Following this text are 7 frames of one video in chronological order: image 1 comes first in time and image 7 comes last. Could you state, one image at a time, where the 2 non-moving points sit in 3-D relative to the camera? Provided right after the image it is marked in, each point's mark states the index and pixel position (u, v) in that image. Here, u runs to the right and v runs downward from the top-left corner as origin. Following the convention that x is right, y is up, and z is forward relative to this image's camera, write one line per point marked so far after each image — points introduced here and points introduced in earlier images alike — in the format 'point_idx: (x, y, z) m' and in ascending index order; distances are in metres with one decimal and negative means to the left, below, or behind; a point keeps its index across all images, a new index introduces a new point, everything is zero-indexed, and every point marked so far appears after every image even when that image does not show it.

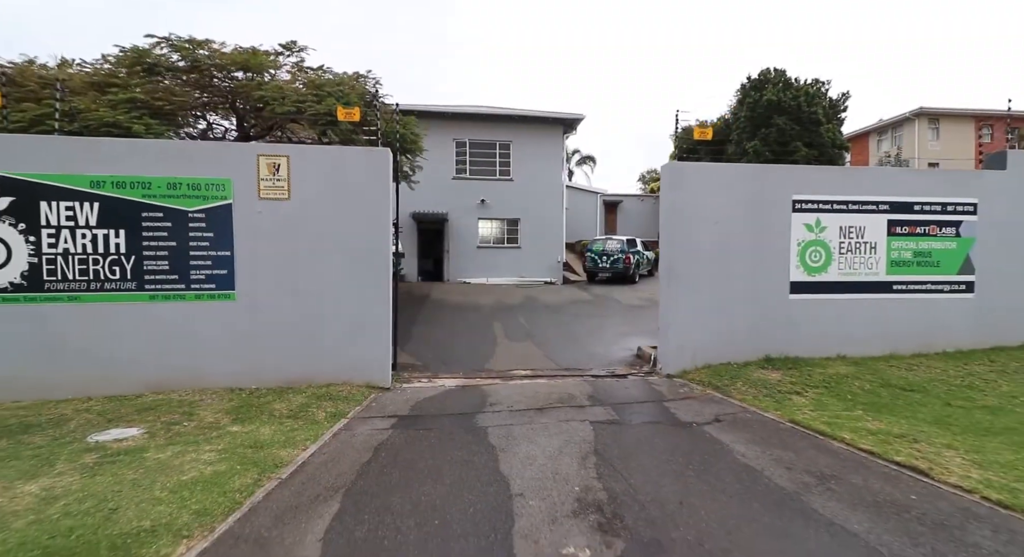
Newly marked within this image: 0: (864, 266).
0: (+5.0, +0.2, +6.5) m
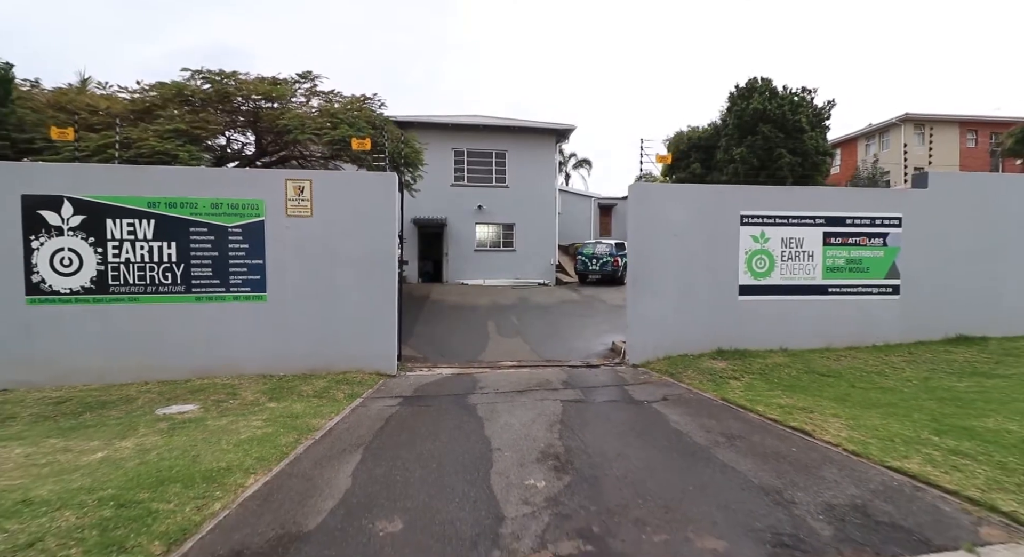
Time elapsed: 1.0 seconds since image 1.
0: (+4.8, +0.1, +7.6) m
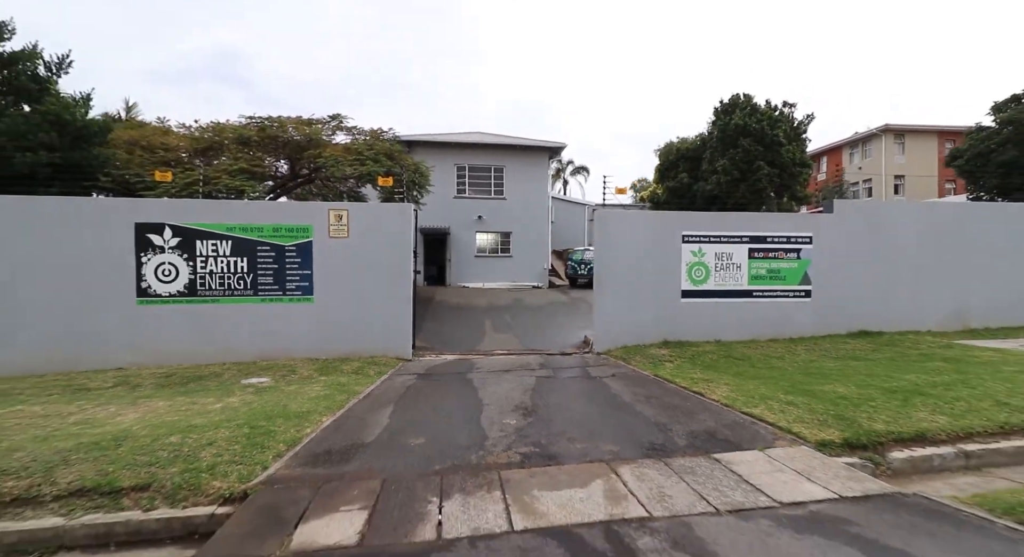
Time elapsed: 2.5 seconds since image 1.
0: (+4.6, 0.0, +9.5) m
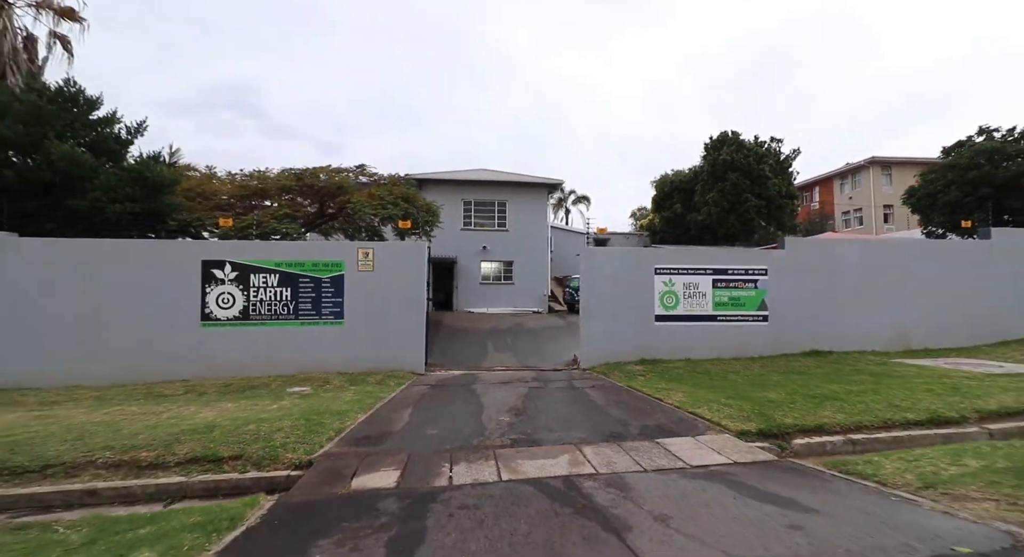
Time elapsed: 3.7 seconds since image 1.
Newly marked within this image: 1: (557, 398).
0: (+4.5, -0.7, +11.1) m
1: (+0.8, -2.2, +8.5) m
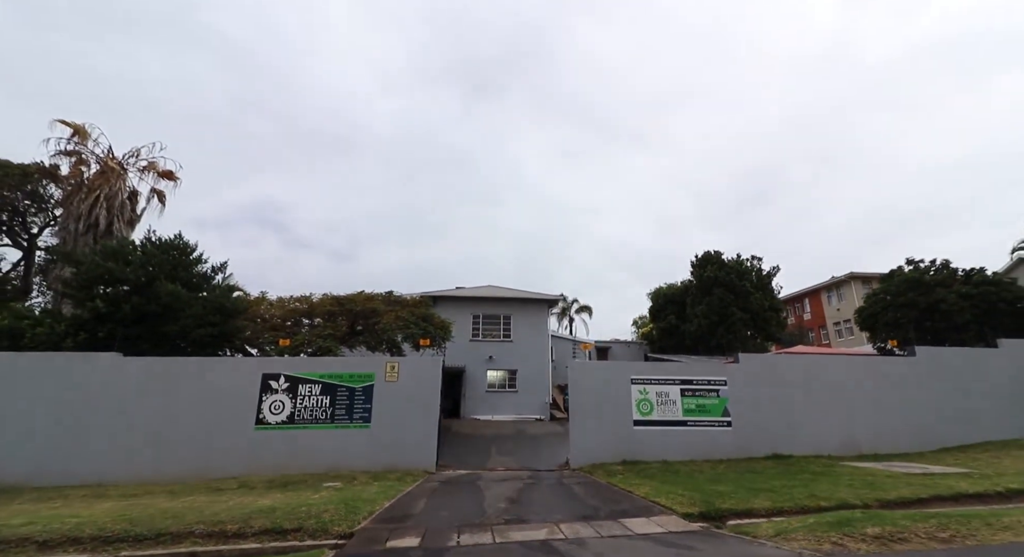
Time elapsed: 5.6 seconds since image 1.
0: (+4.5, -3.8, +13.0) m
1: (+0.8, -4.7, +10.2) m
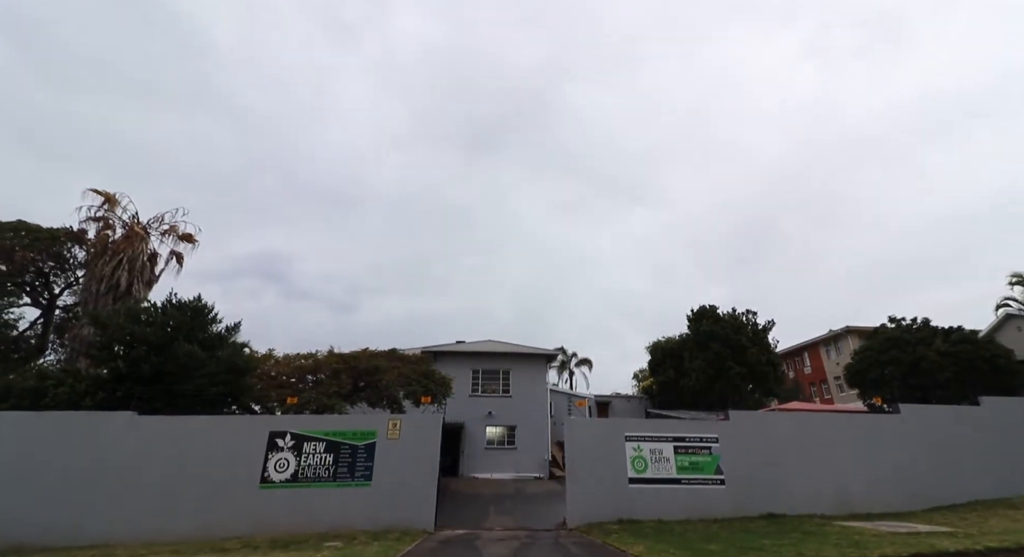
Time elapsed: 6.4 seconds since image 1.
0: (+4.4, -5.6, +13.4) m
1: (+0.7, -6.2, +10.4) m
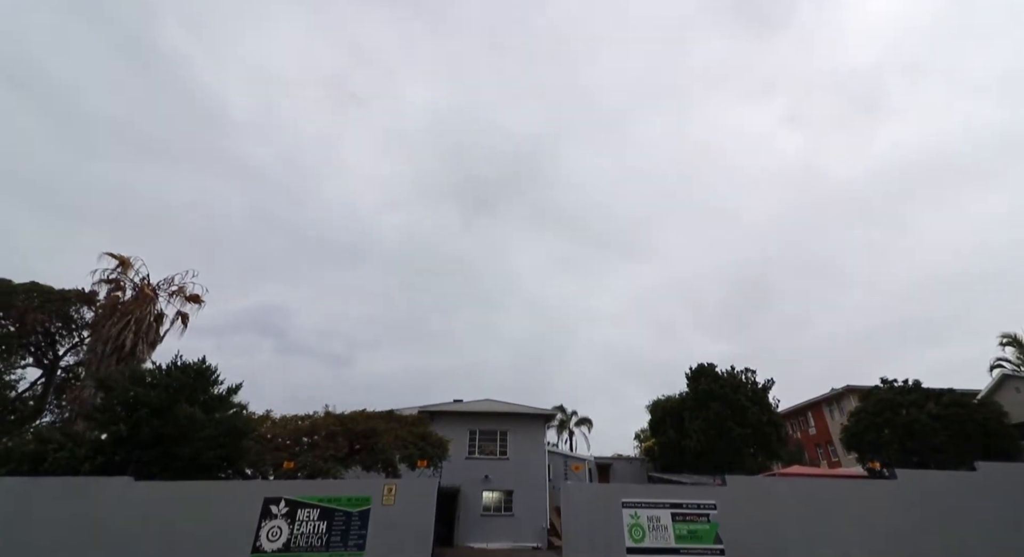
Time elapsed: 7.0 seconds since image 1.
0: (+4.3, -7.5, +13.1) m
1: (+0.6, -7.7, +10.2) m
